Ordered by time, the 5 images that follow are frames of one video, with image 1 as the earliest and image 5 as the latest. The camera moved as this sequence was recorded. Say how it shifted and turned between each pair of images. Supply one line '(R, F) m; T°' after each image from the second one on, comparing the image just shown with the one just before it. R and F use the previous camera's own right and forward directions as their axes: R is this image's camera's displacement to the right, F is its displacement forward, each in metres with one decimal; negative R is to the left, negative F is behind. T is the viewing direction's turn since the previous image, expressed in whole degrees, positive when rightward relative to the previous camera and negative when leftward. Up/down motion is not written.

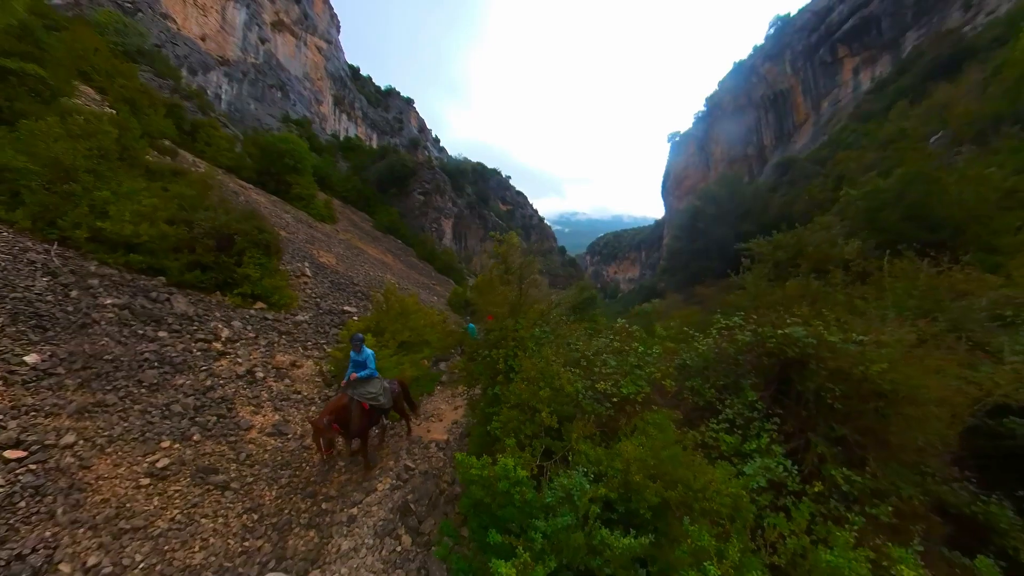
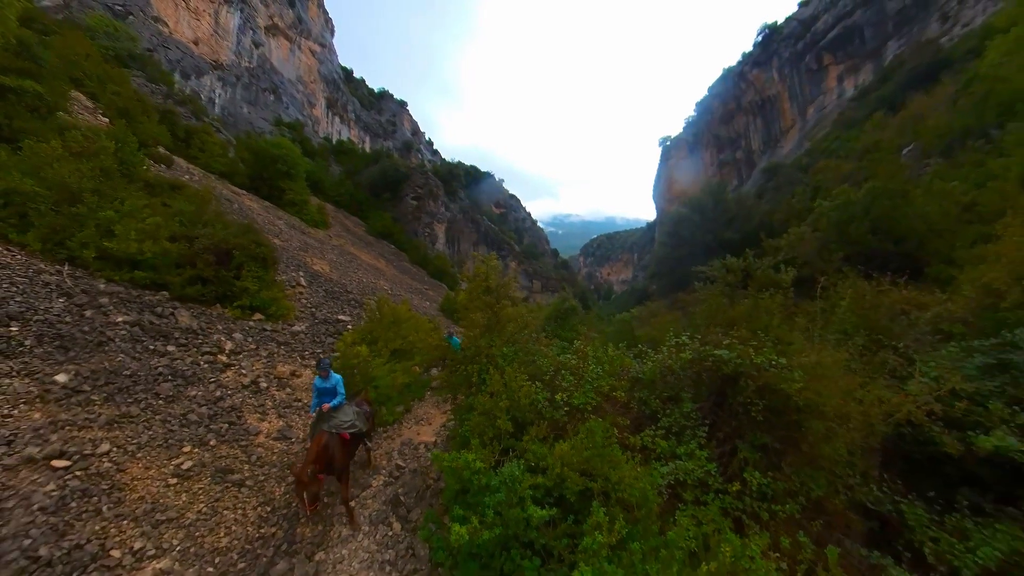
(+0.3, -0.6) m; +1°
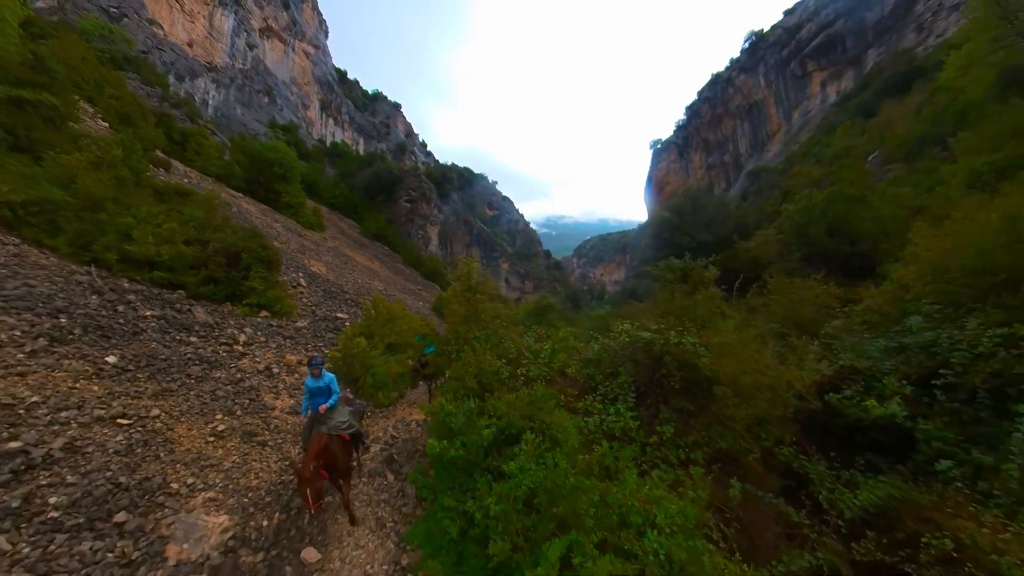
(+0.4, -1.0) m; +1°
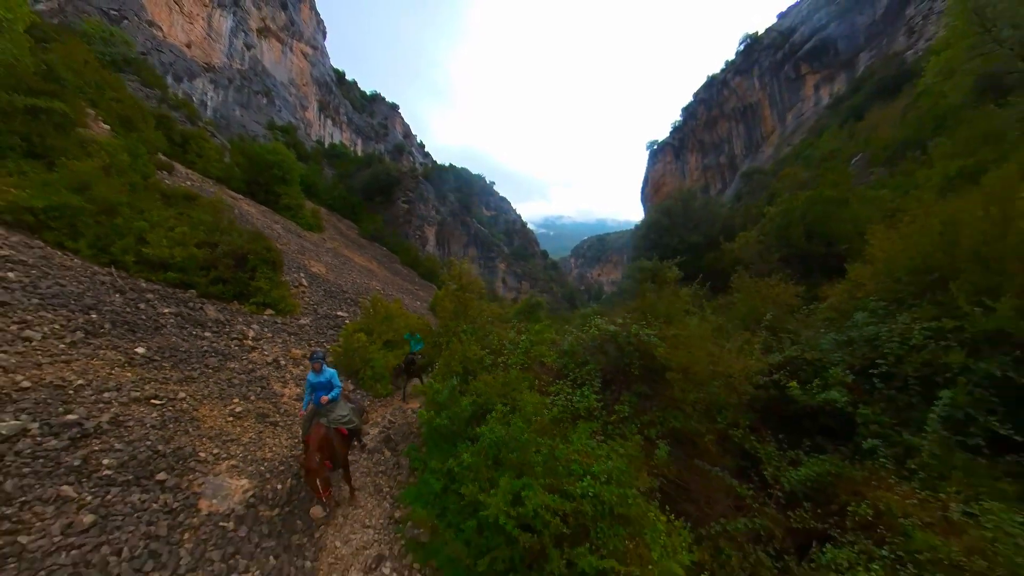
(+0.3, -0.7) m; 0°
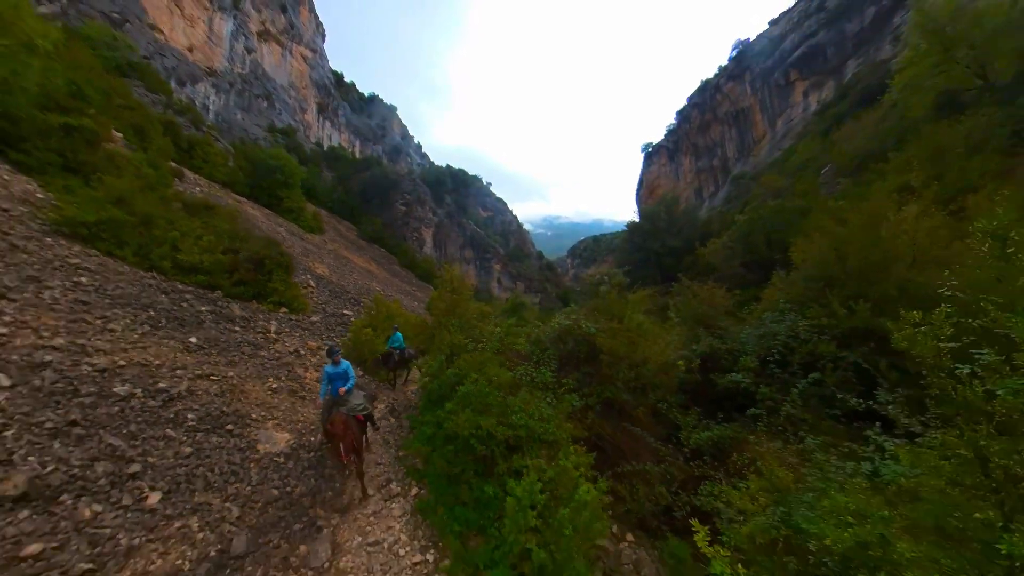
(+0.5, -1.6) m; 0°
